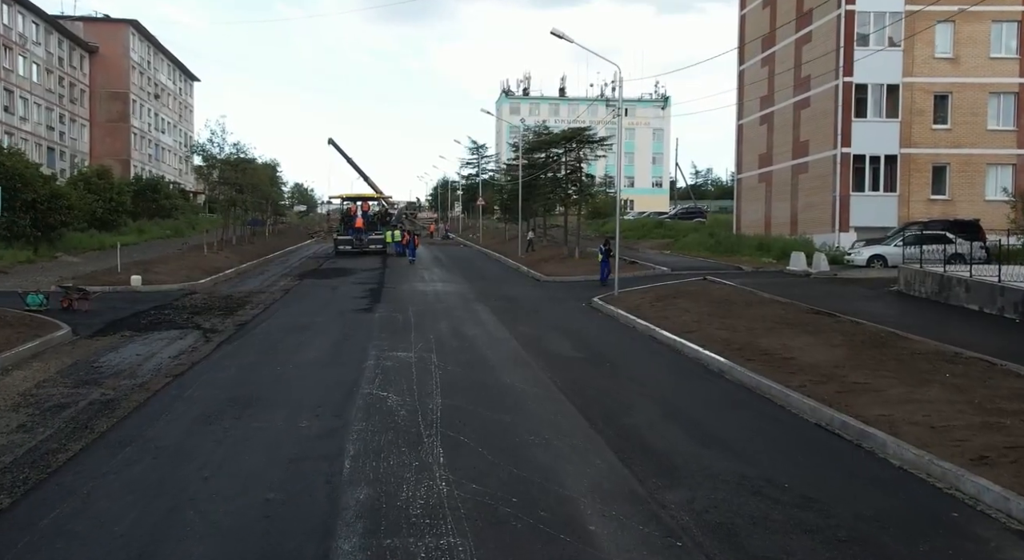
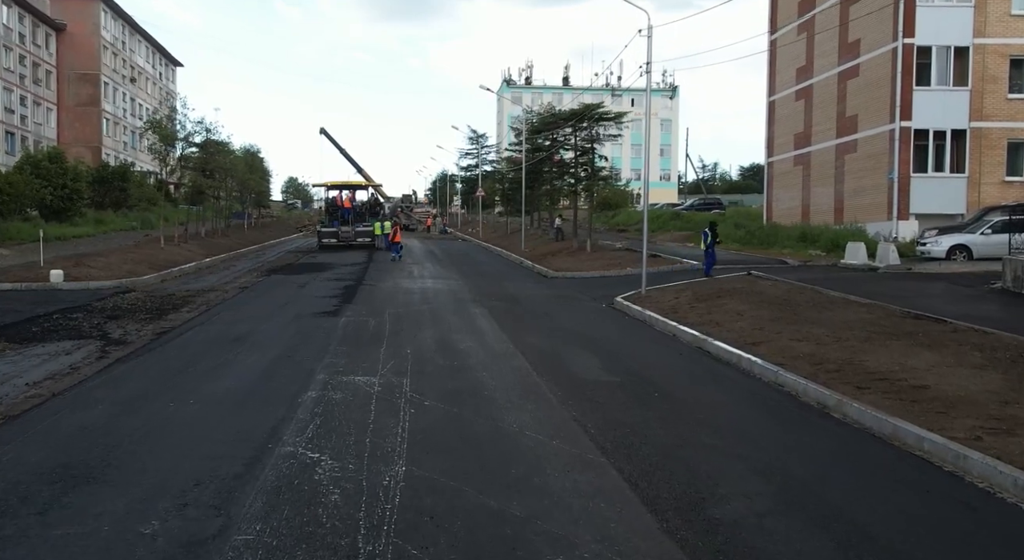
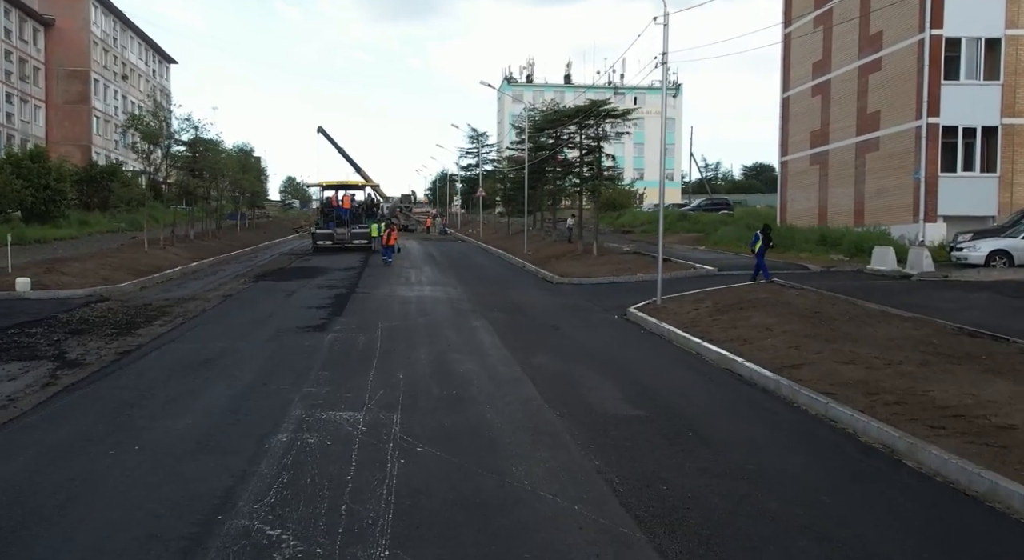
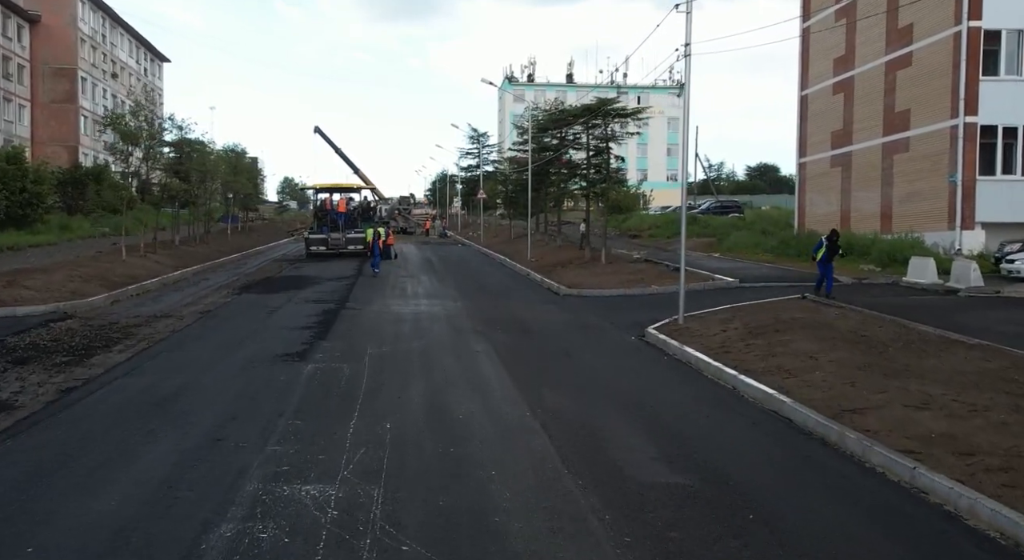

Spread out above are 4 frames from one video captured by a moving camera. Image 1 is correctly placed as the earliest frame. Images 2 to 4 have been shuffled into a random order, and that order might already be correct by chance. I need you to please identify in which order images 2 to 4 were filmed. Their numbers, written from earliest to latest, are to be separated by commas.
2, 3, 4
